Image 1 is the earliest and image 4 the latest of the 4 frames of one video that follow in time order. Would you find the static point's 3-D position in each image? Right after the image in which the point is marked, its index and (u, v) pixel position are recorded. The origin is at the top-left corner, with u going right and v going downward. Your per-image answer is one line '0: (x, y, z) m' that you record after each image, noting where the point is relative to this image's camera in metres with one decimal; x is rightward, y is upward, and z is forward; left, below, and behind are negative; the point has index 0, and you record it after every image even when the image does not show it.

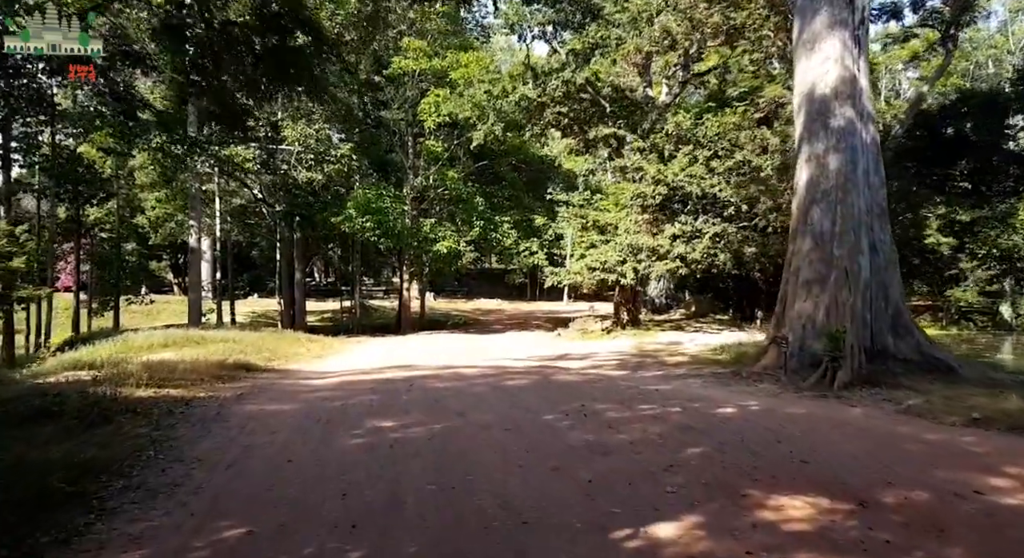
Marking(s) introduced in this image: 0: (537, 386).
0: (+0.4, -1.6, +10.2) m
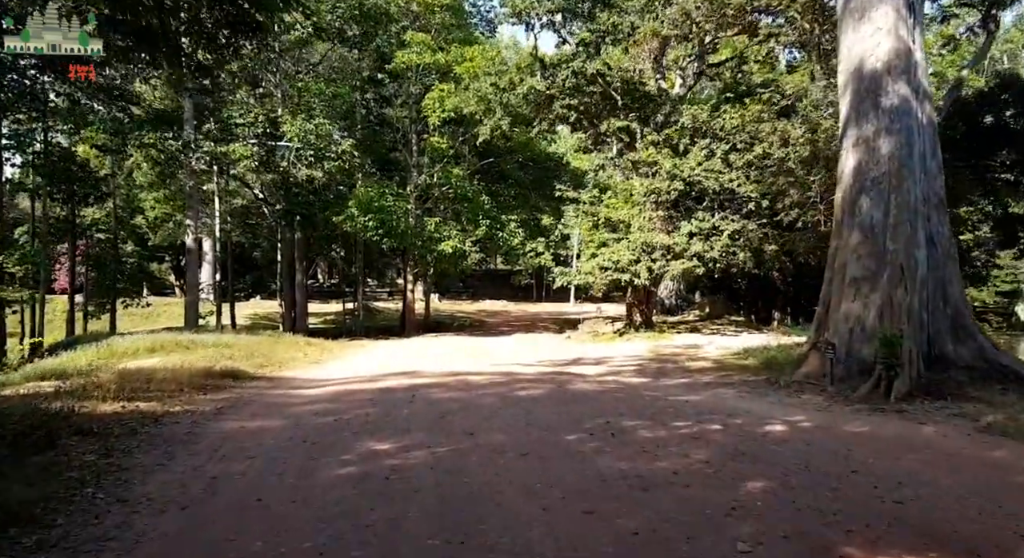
0: (+0.5, -1.5, +9.2) m
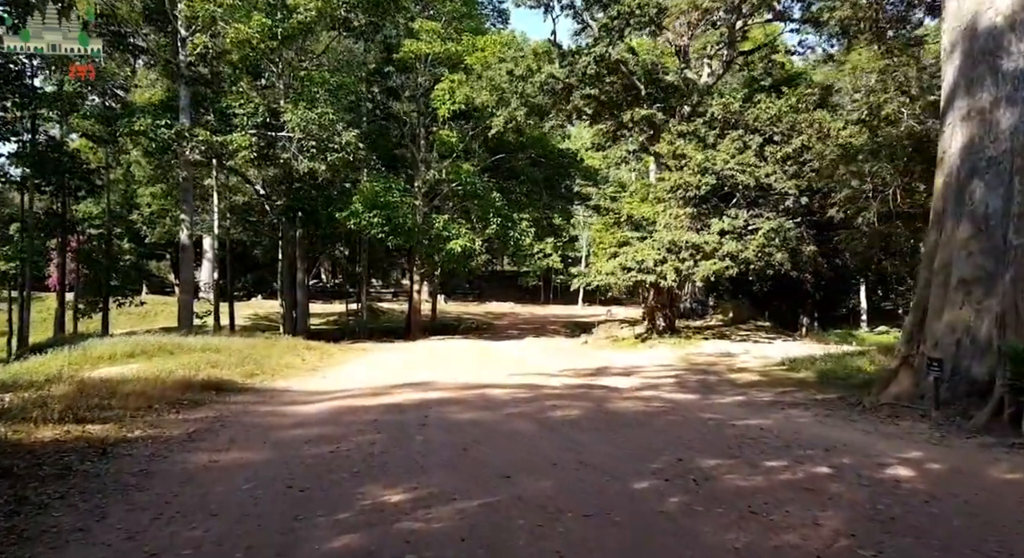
0: (+0.9, -1.5, +7.6) m
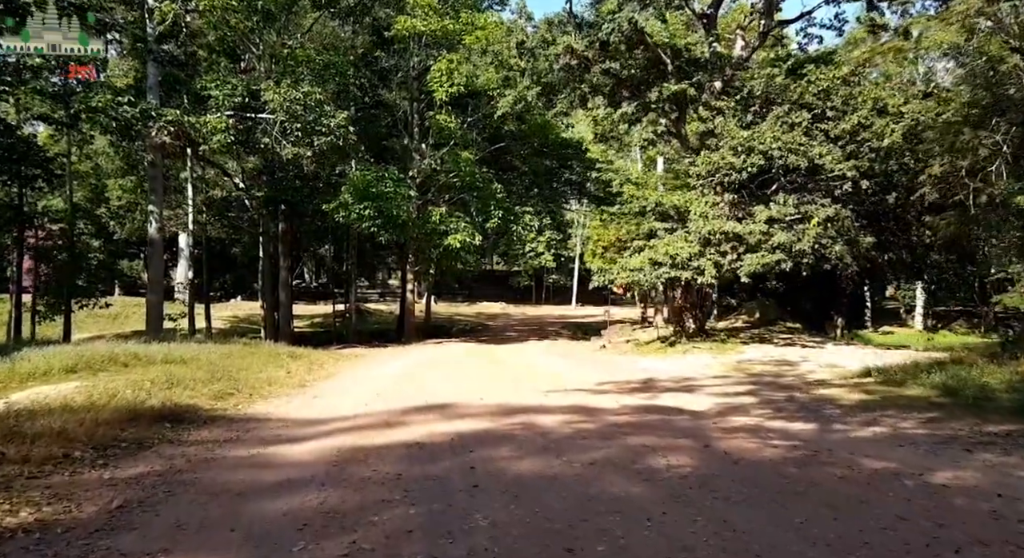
0: (+1.6, -1.5, +5.2) m
